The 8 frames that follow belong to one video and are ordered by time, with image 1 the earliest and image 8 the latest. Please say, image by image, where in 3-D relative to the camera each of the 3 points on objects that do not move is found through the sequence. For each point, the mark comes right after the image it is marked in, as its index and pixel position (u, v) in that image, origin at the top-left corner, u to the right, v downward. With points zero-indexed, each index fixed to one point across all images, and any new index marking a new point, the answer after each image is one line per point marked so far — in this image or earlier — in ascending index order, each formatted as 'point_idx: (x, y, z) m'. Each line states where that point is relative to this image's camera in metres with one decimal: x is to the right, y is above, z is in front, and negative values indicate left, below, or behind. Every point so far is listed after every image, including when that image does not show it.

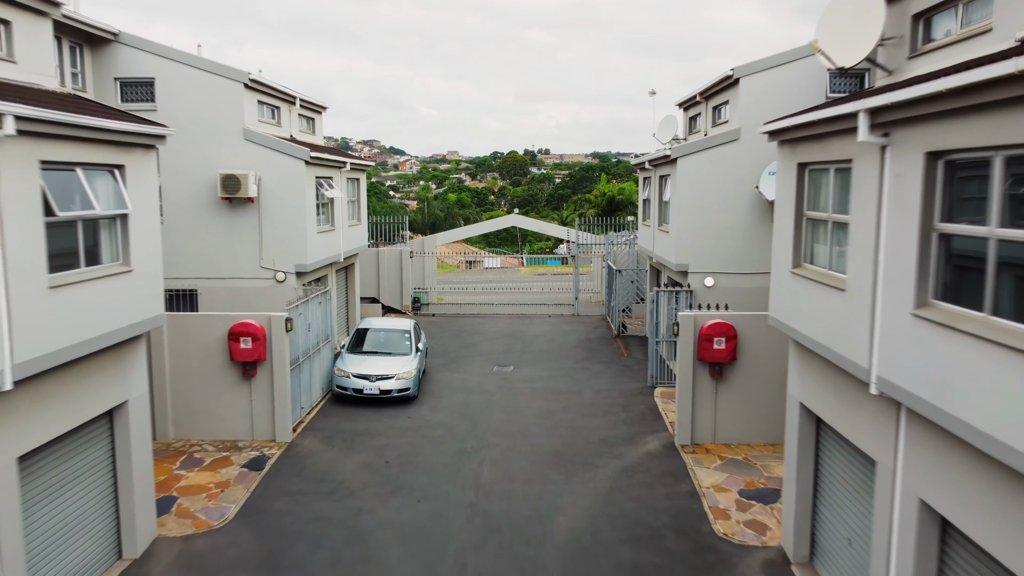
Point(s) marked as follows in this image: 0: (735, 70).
0: (+3.5, +3.3, +12.4) m
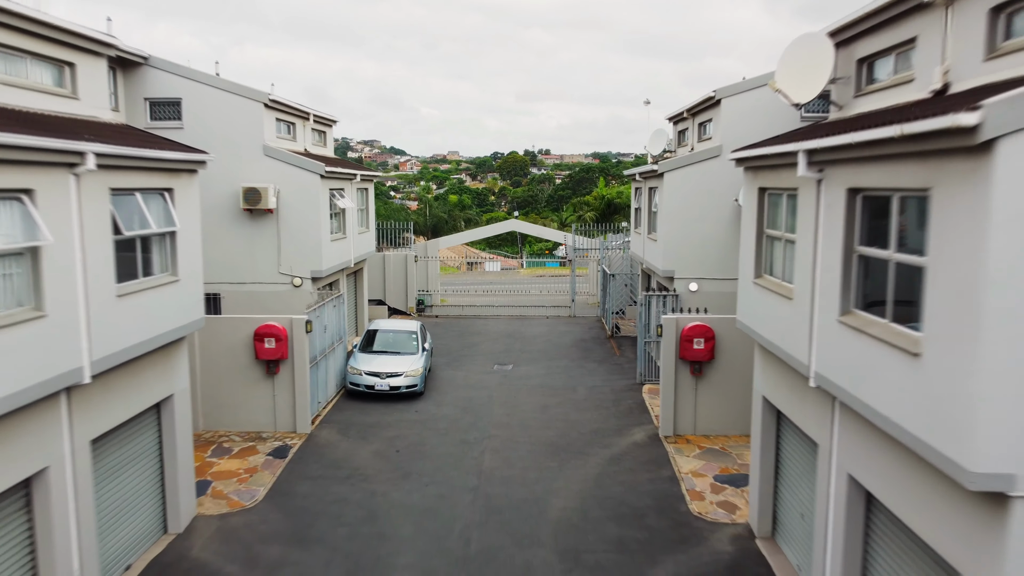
0: (+3.4, +3.3, +13.4) m
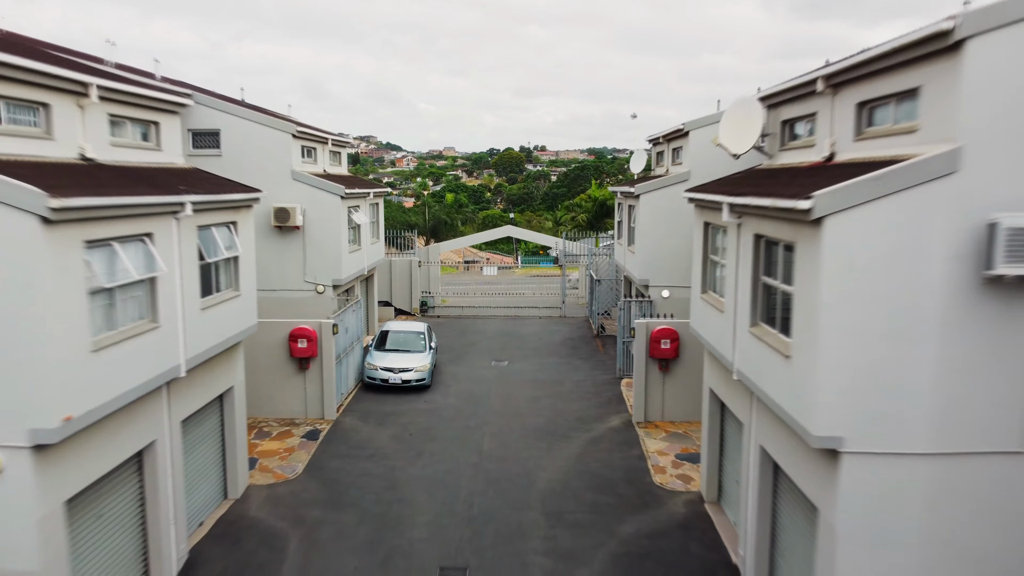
0: (+3.4, +3.1, +15.5) m
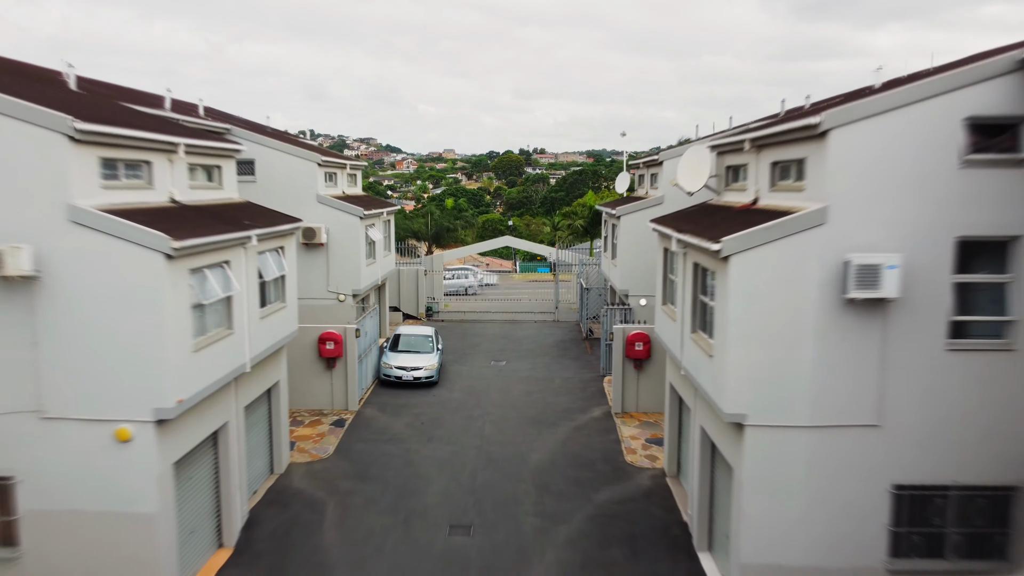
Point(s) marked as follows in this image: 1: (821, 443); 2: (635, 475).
0: (+3.3, +2.9, +17.8) m
1: (+3.2, -1.6, +8.5) m
2: (+2.0, -3.1, +13.3) m
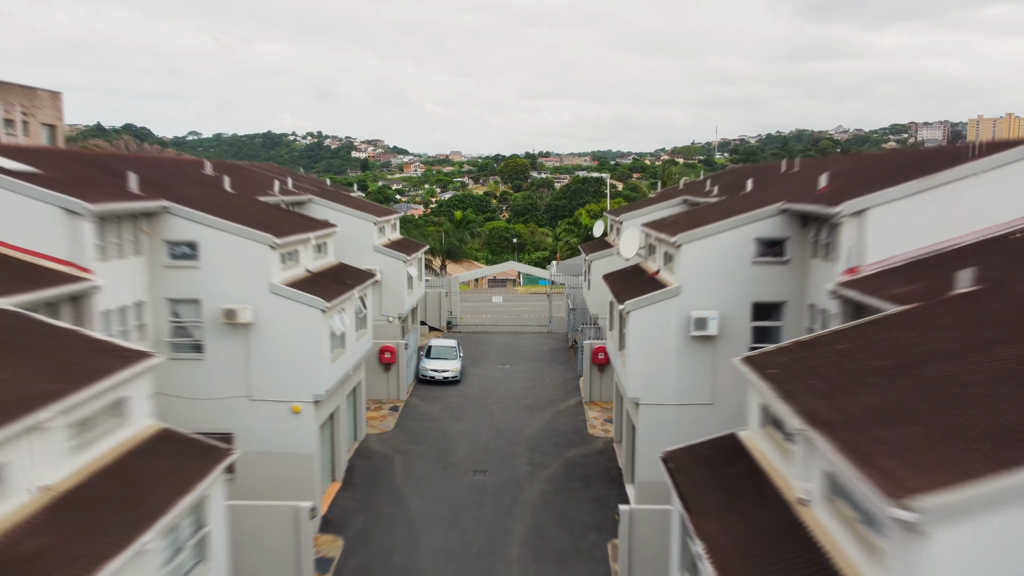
0: (+3.3, +2.2, +24.8) m
1: (+3.2, -2.4, +15.5) m
2: (+2.0, -3.8, +20.3) m
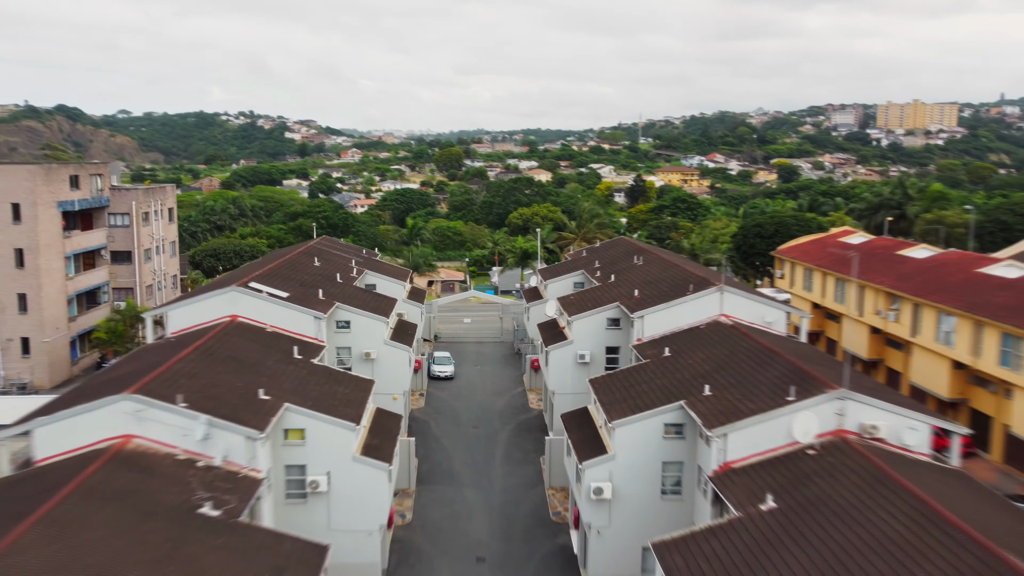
0: (+1.9, +0.3, +43.0) m
1: (+2.6, -4.6, +33.8) m
2: (+1.0, -5.9, +38.6) m
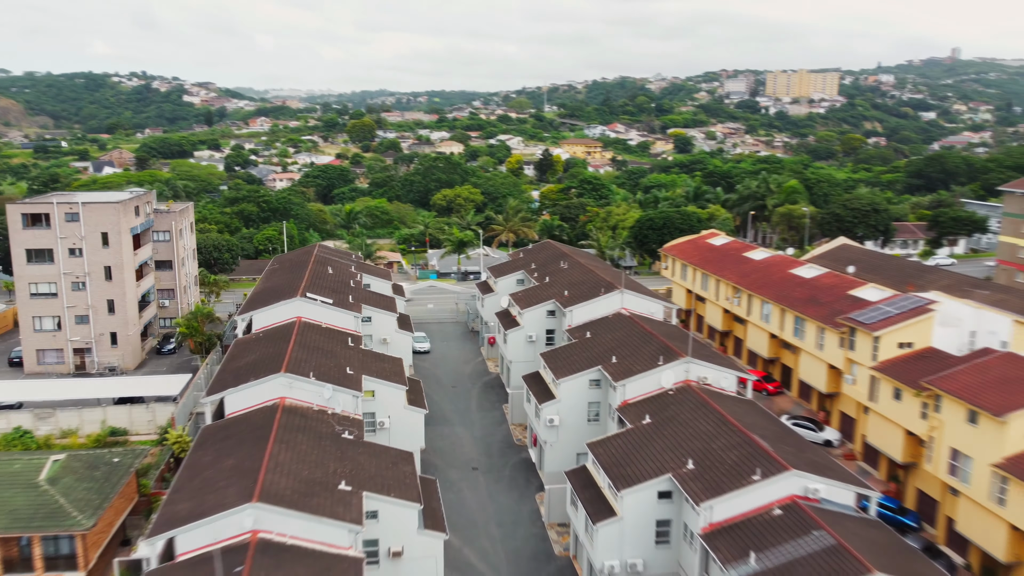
0: (-1.1, +0.6, +58.5) m
1: (+0.7, -4.7, +49.7) m
2: (-1.4, -5.8, +54.3) m
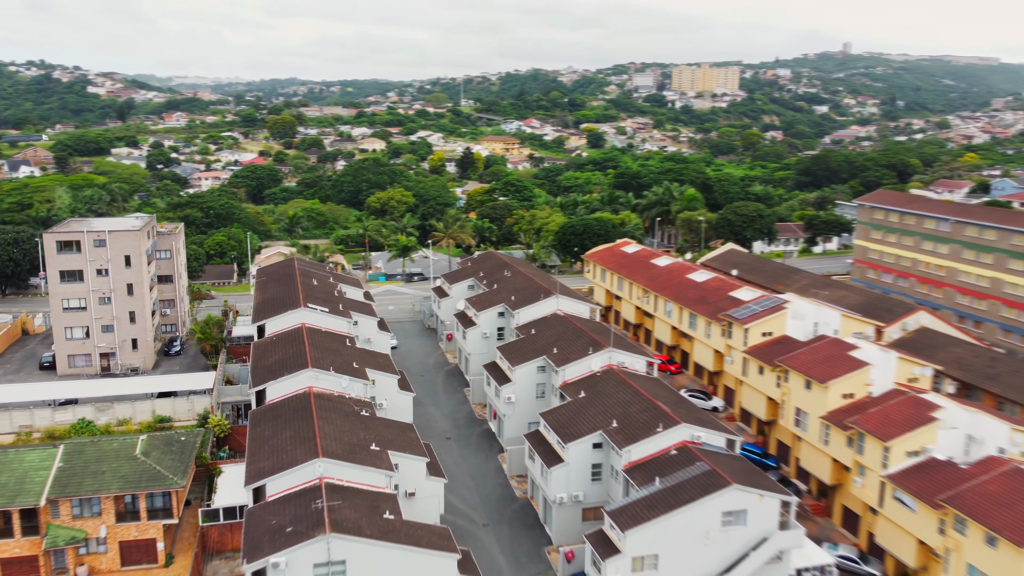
0: (-5.2, +0.1, +70.5) m
1: (-2.4, -5.2, +62.0) m
2: (-5.0, -6.3, +66.4) m
